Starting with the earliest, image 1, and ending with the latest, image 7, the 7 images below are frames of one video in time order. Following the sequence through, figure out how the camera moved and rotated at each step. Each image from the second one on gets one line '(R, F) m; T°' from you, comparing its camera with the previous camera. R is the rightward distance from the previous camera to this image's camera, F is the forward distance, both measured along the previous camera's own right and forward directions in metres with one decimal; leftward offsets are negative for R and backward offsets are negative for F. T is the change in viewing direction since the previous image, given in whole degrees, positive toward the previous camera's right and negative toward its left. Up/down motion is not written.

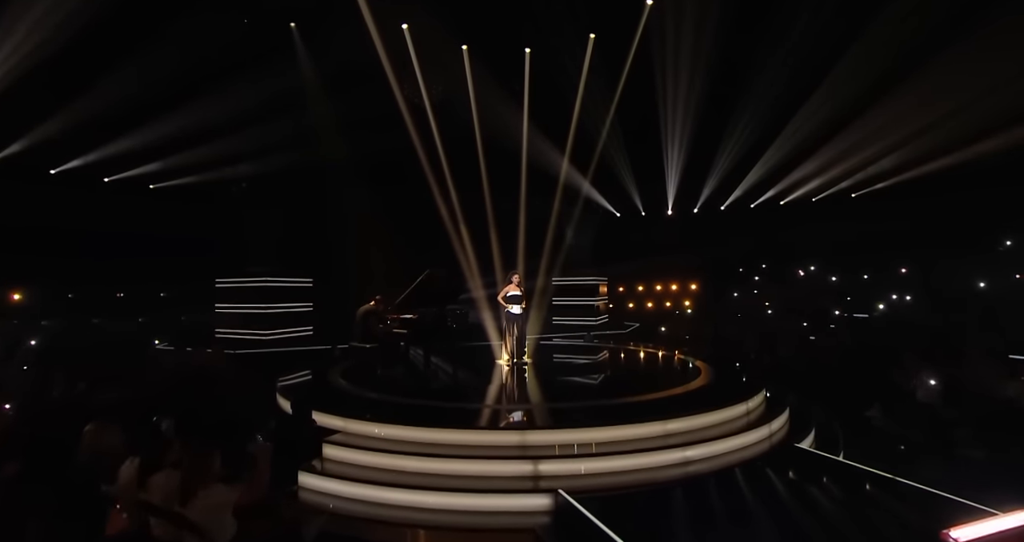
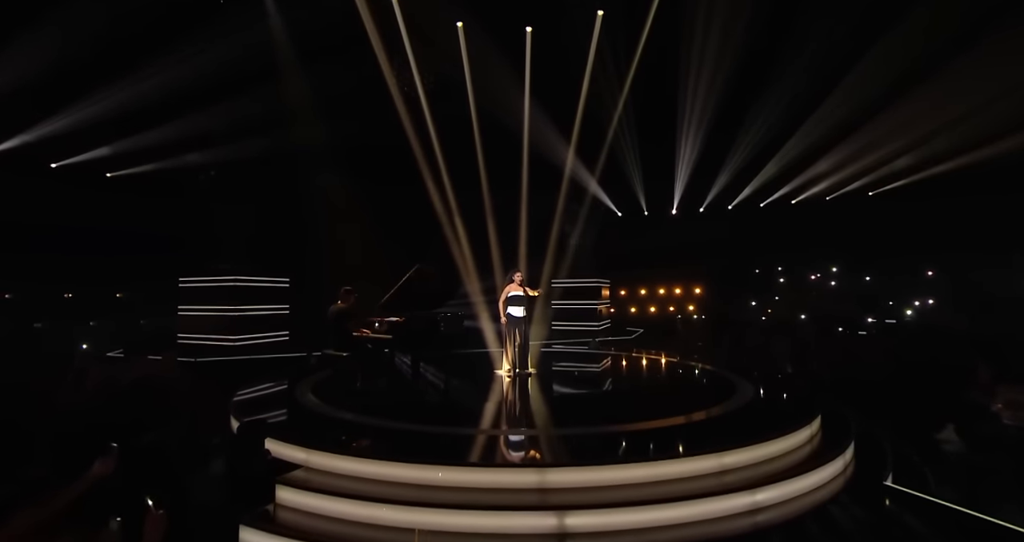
(-0.2, +0.9) m; +1°
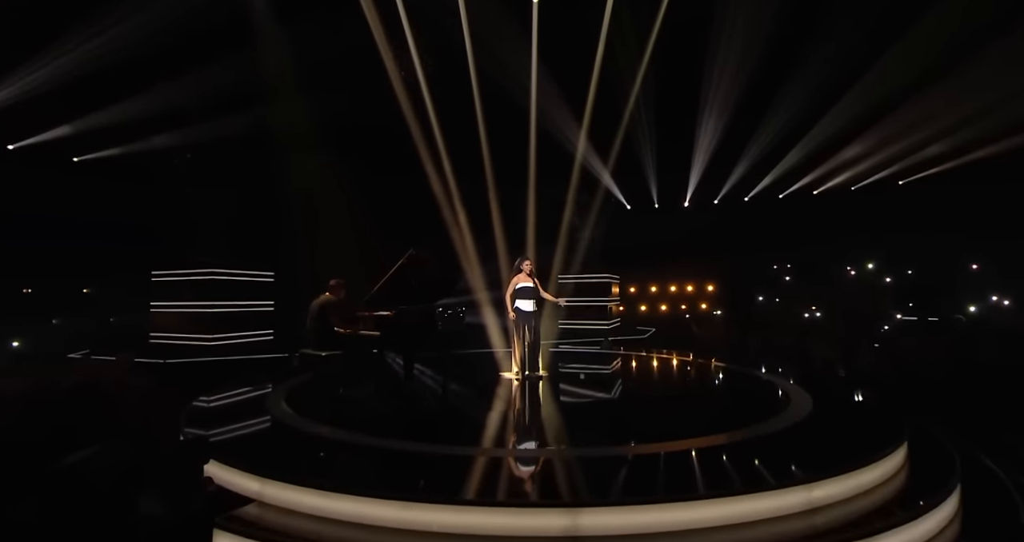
(-0.1, +0.8) m; 0°
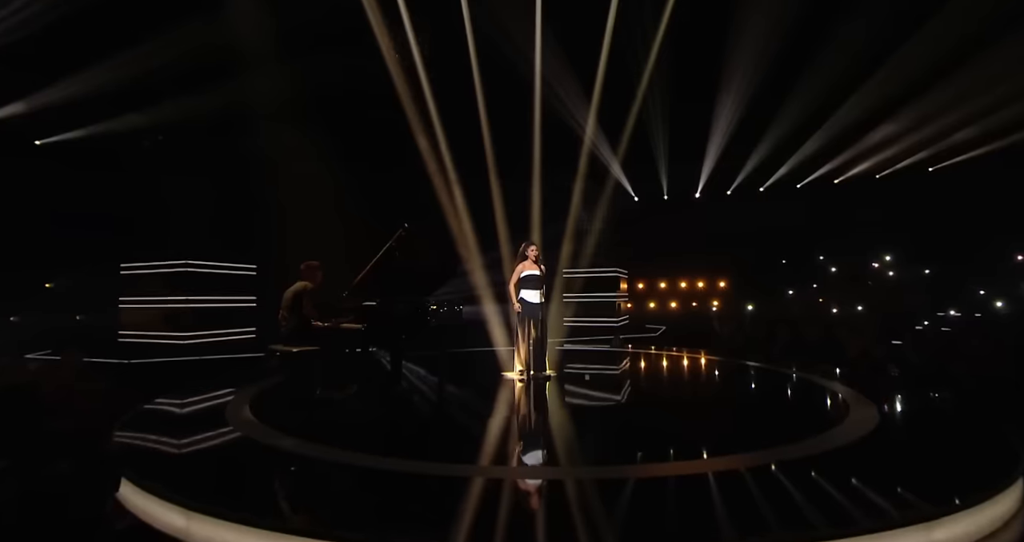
(0.0, +0.6) m; 0°
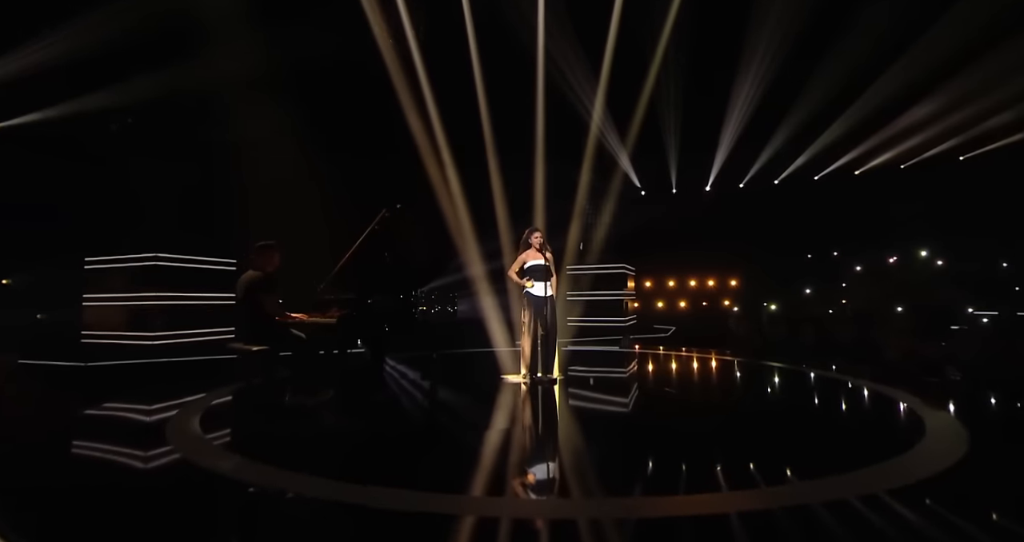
(0.0, +0.6) m; 0°
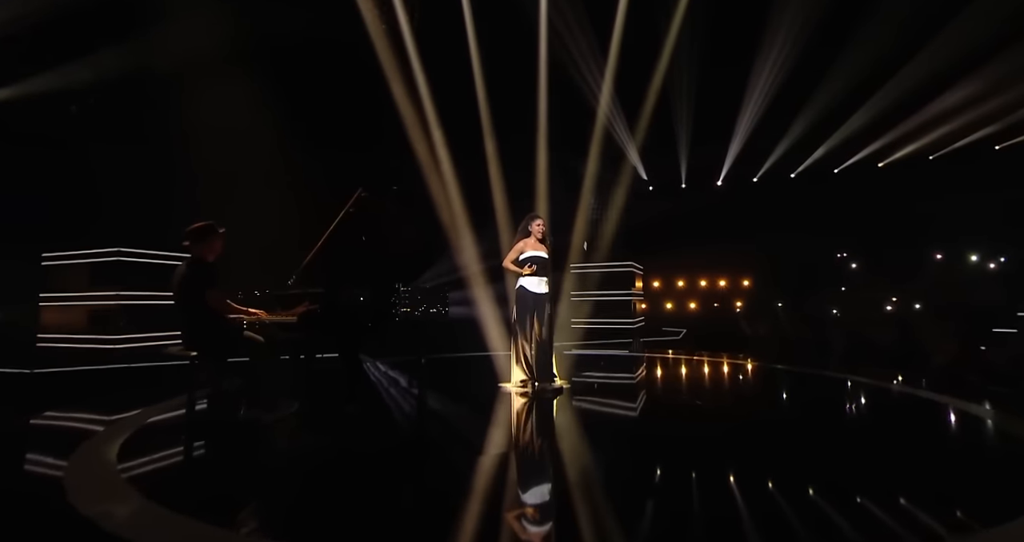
(0.0, +0.6) m; 0°
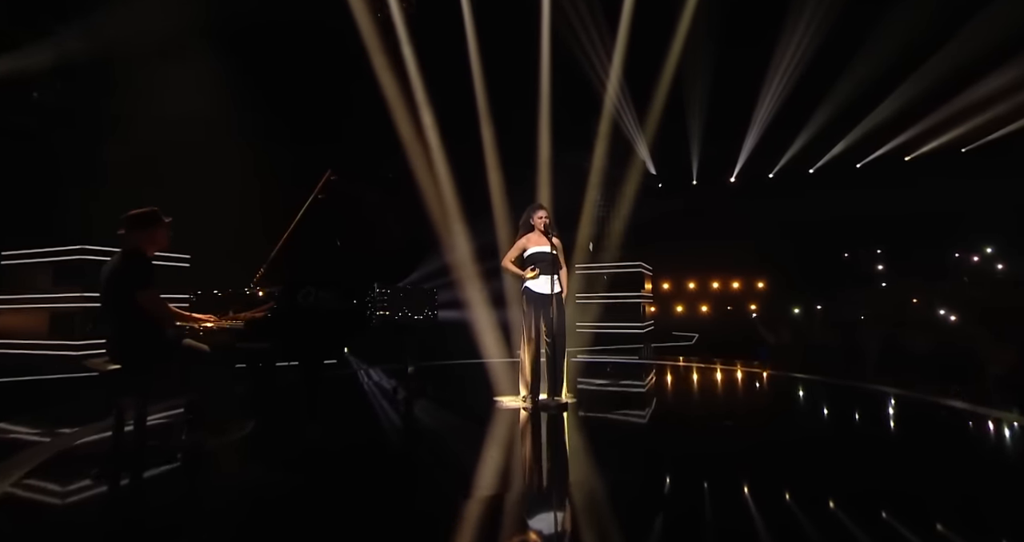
(+0.1, +0.5) m; -1°
